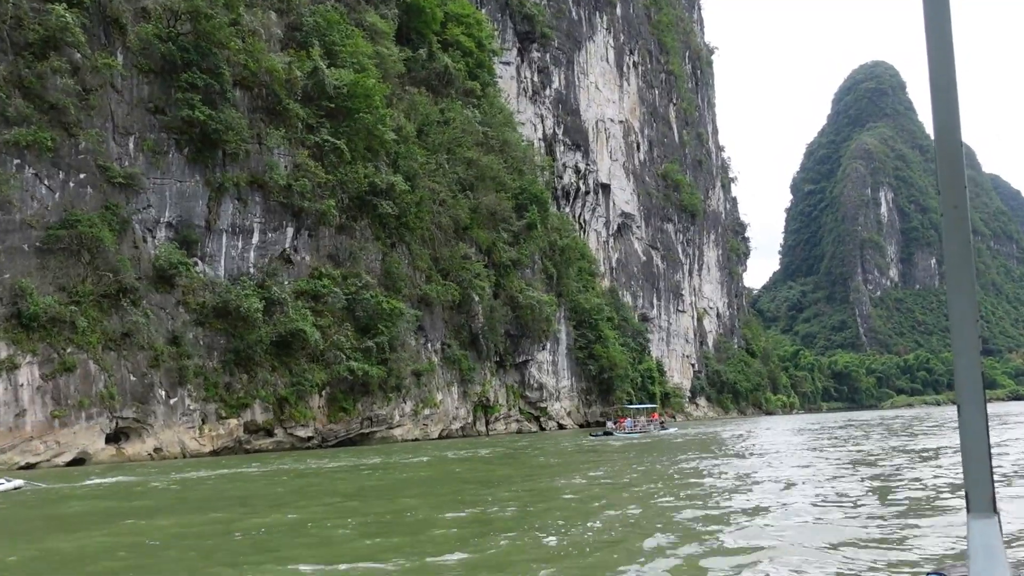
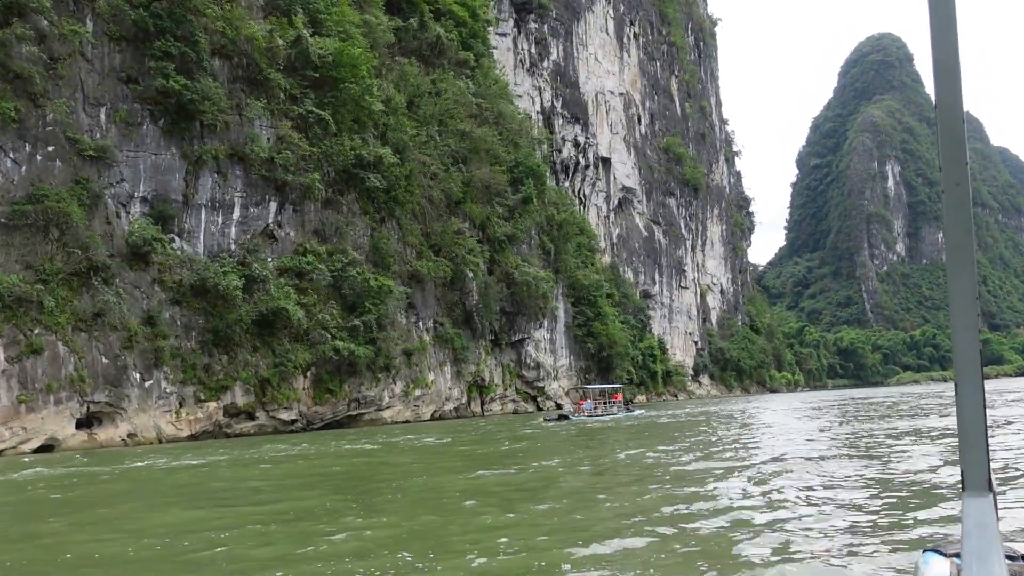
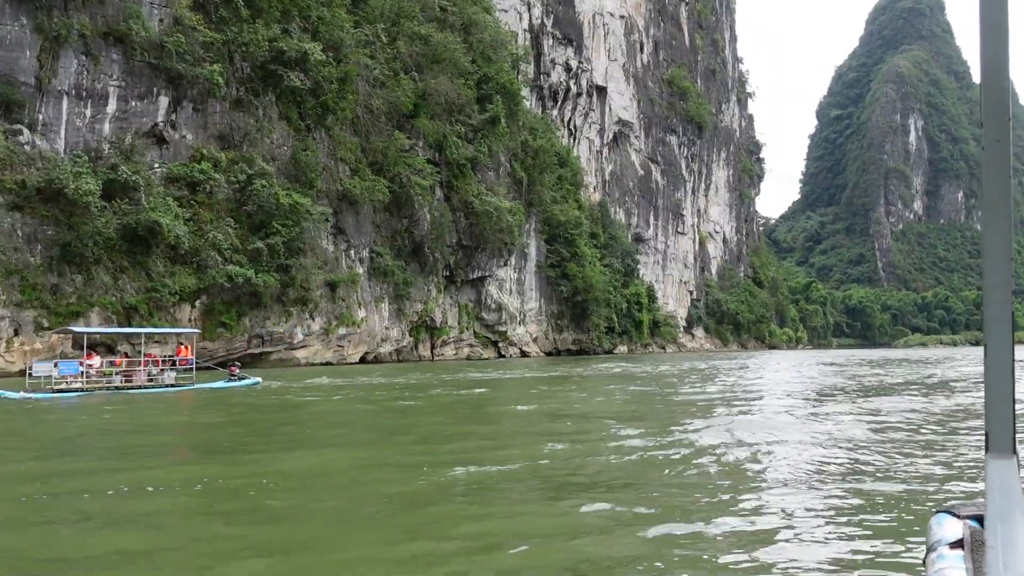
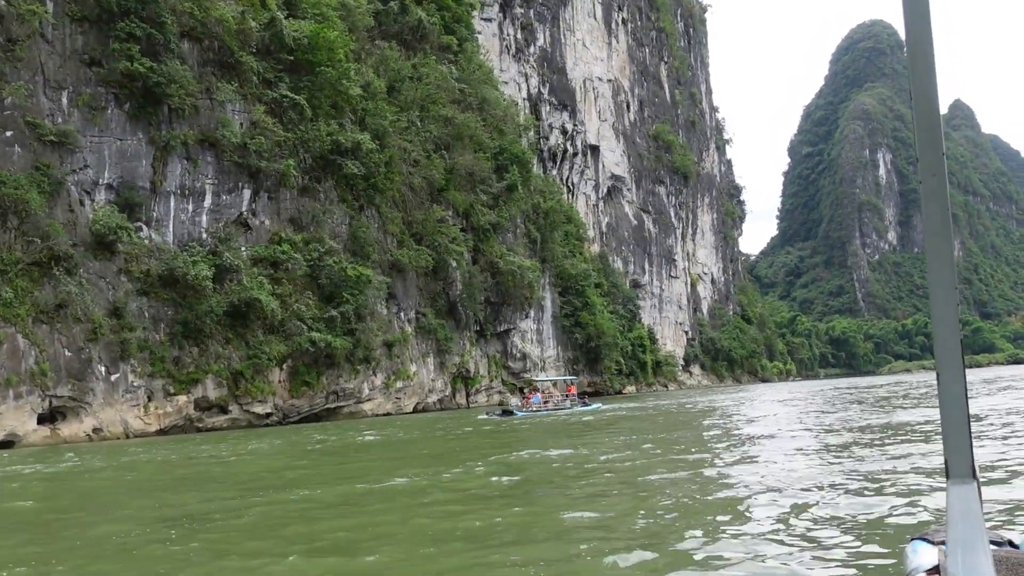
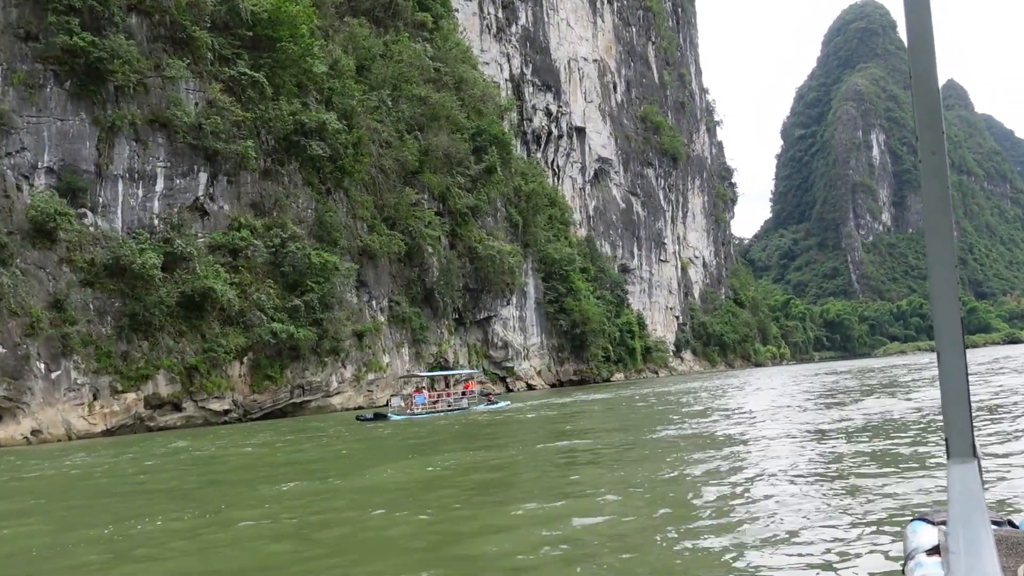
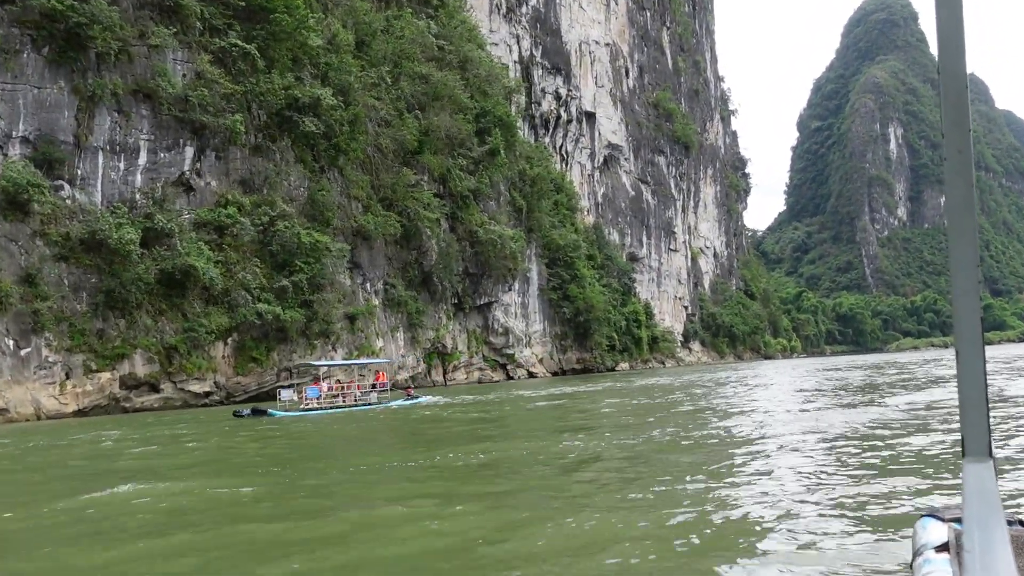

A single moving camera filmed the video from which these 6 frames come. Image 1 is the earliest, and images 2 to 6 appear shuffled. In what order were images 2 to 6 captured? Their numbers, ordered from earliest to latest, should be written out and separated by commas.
2, 4, 5, 6, 3
